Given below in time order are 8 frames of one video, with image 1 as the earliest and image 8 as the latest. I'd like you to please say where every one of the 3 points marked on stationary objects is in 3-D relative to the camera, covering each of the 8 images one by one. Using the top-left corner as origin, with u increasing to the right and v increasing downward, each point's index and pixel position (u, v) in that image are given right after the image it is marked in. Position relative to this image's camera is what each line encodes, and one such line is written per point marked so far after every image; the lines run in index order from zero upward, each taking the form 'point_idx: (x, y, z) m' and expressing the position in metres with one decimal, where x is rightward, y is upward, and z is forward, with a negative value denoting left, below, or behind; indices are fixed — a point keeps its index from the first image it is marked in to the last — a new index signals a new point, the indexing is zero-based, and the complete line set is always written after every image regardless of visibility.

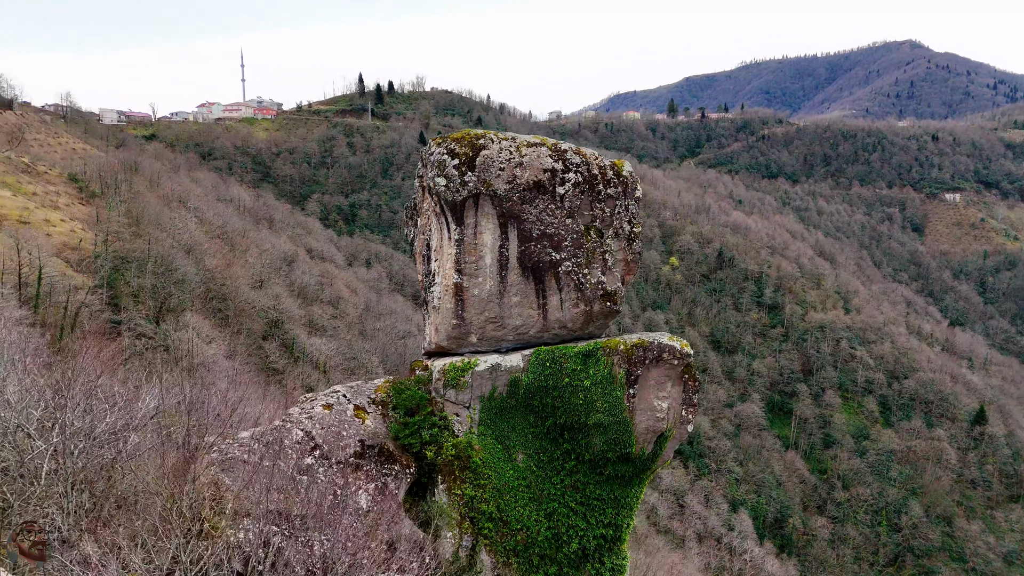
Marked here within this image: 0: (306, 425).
0: (-2.2, -1.4, +7.5) m
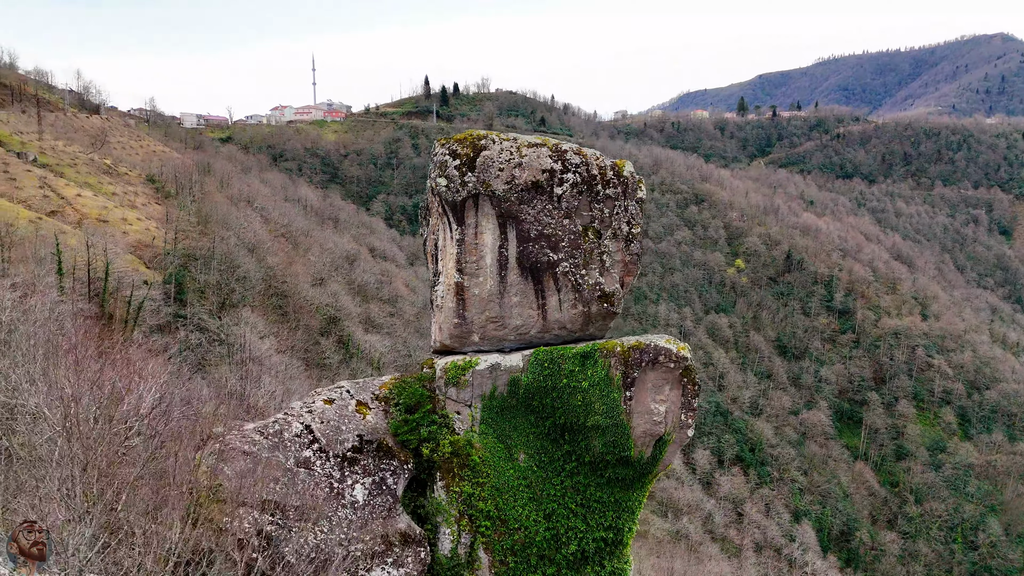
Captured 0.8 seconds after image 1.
0: (-2.2, -1.4, +7.7) m
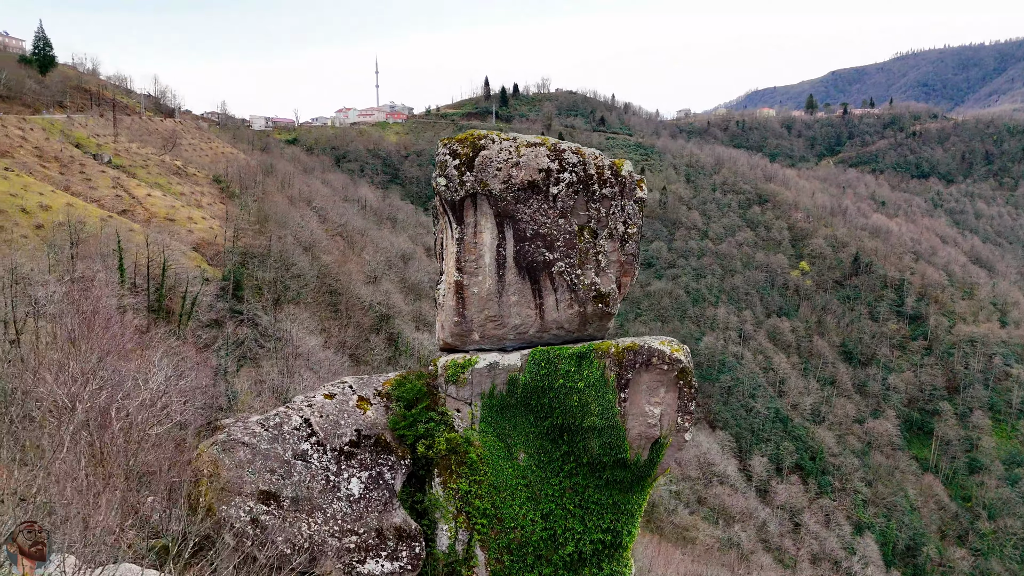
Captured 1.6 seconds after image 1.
0: (-2.3, -1.4, +7.9) m
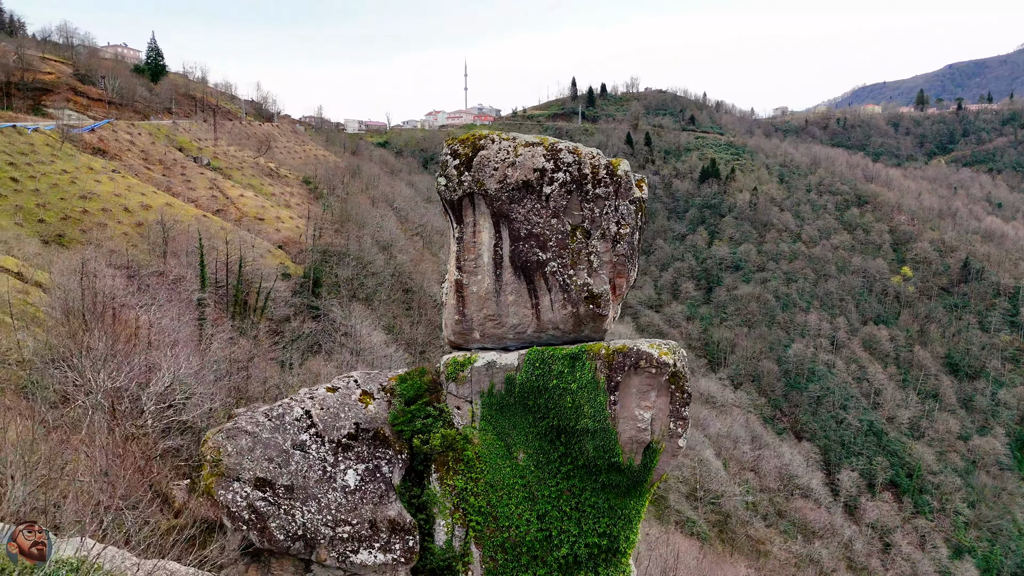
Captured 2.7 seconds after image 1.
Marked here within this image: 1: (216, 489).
0: (-2.4, -1.3, +8.2) m
1: (-3.0, -2.1, +7.4) m
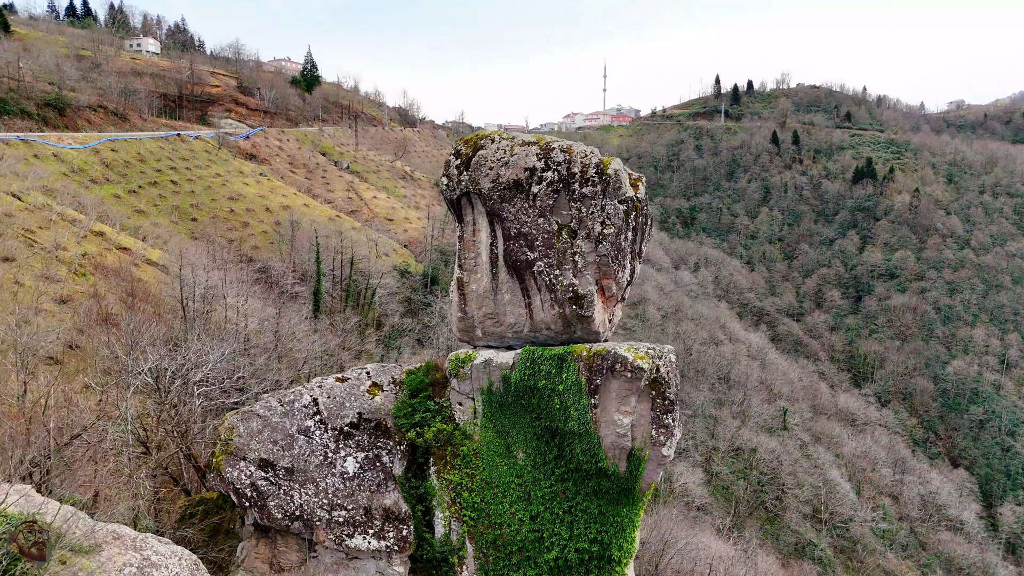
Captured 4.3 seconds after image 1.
0: (-2.4, -1.3, +8.7) m
1: (-3.2, -2.0, +8.0) m
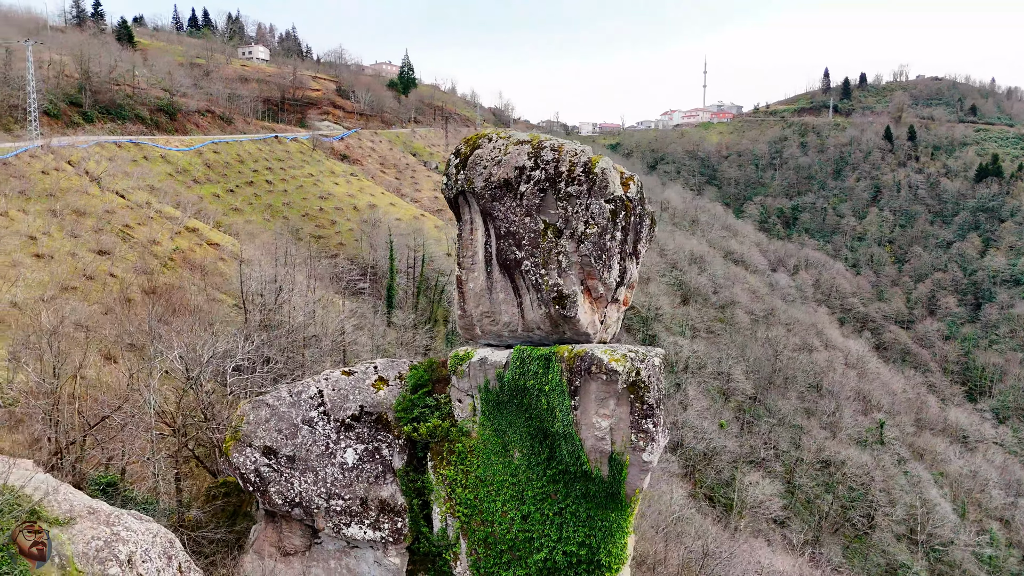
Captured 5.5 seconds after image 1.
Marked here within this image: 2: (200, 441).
0: (-2.4, -1.2, +9.0) m
1: (-3.3, -1.9, +8.5) m
2: (-4.6, -2.3, +10.6) m
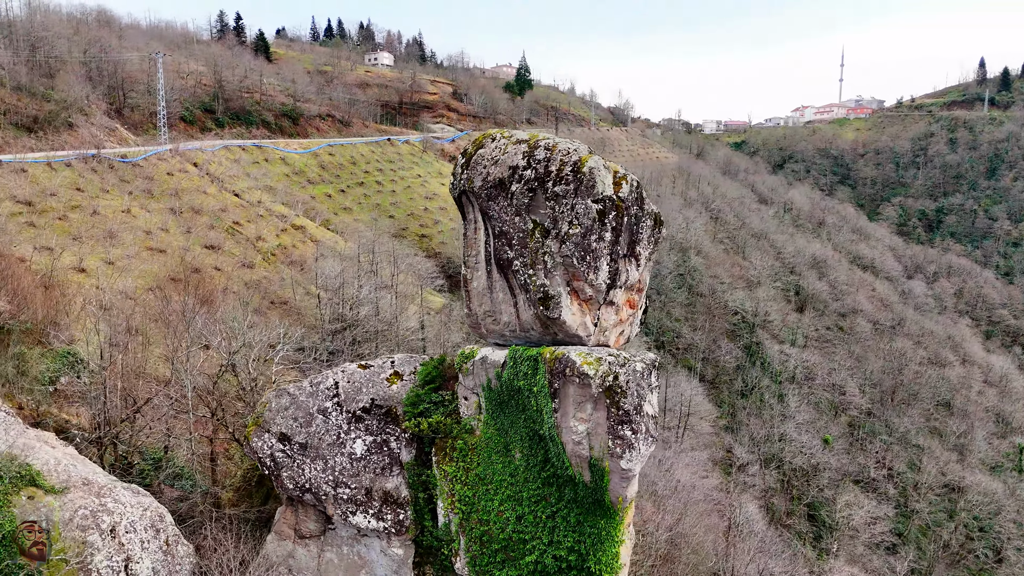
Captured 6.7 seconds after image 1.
0: (-2.2, -1.1, +9.3) m
1: (-3.3, -1.9, +9.0) m
2: (-4.2, -2.2, +11.3) m
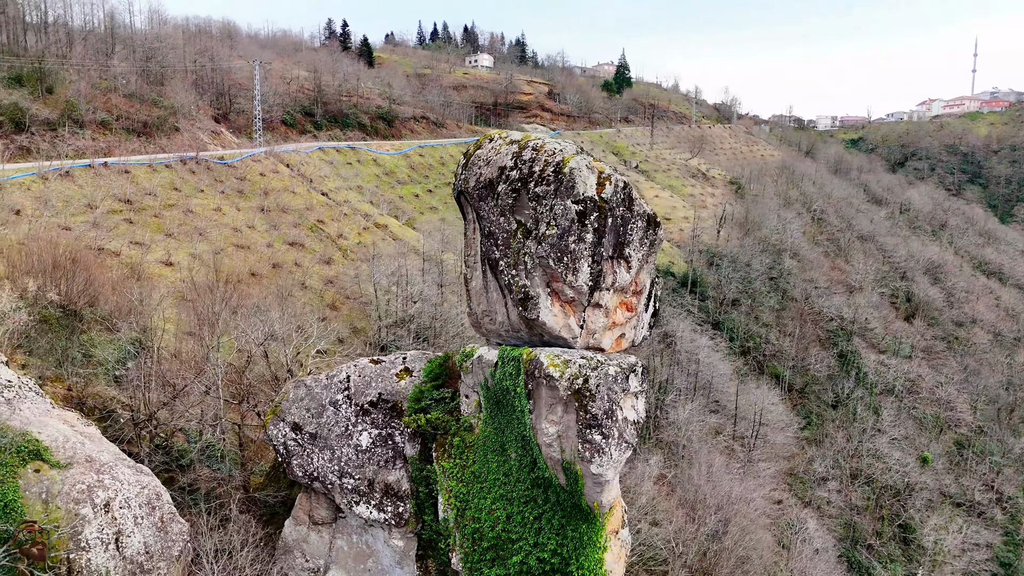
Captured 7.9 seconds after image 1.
0: (-2.1, -1.1, +9.7) m
1: (-3.2, -1.8, +9.5) m
2: (-3.8, -2.1, +11.9) m
